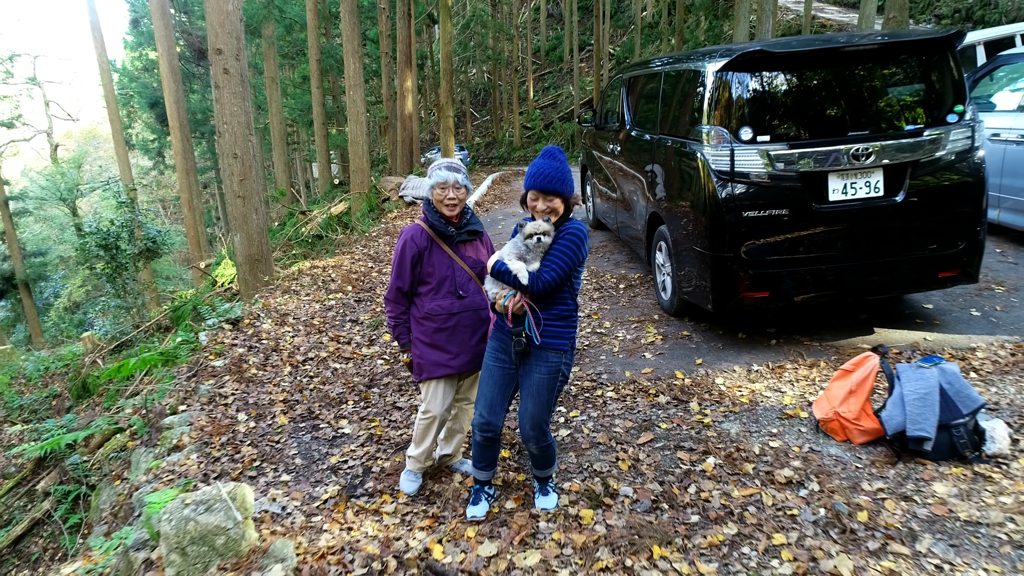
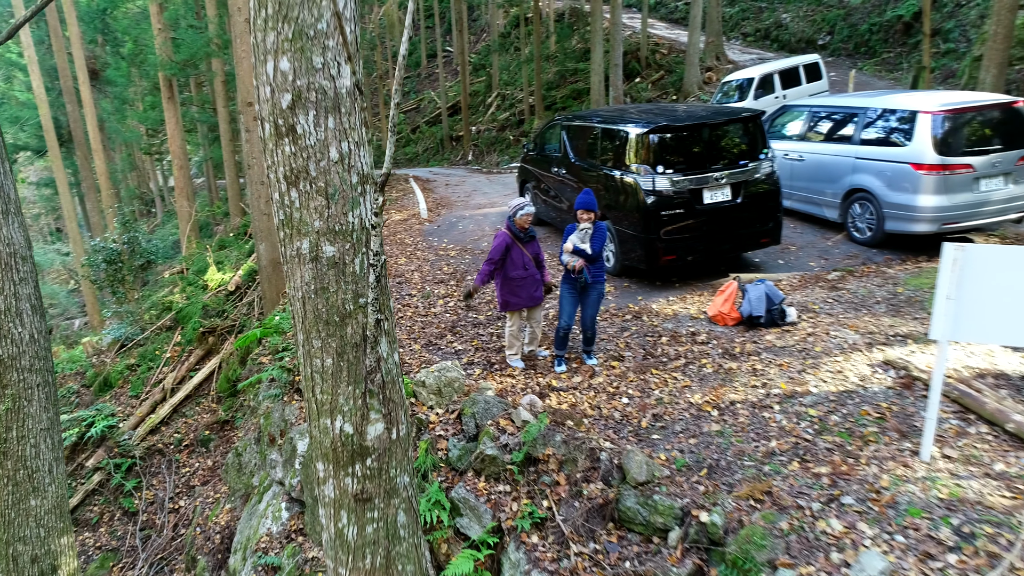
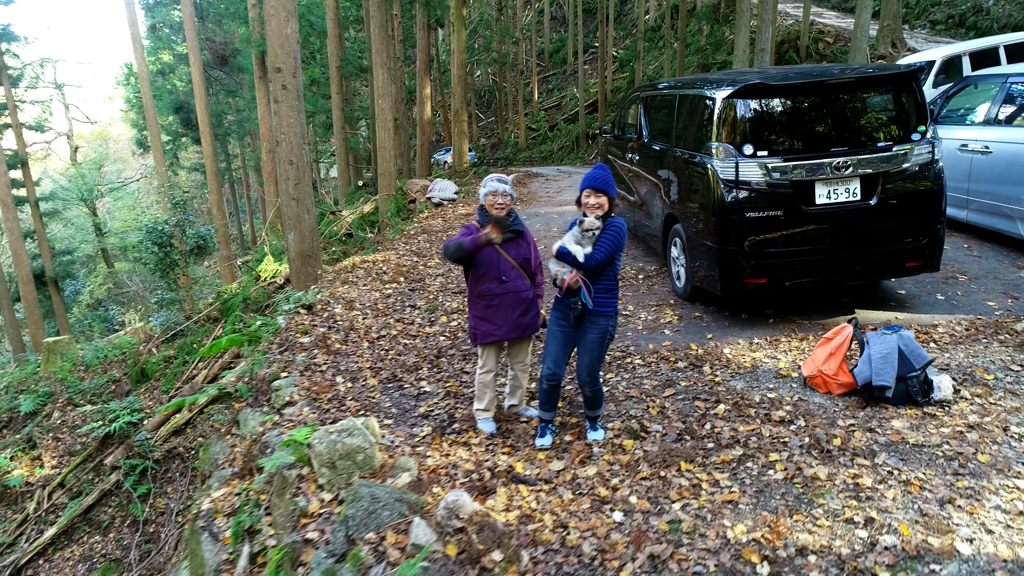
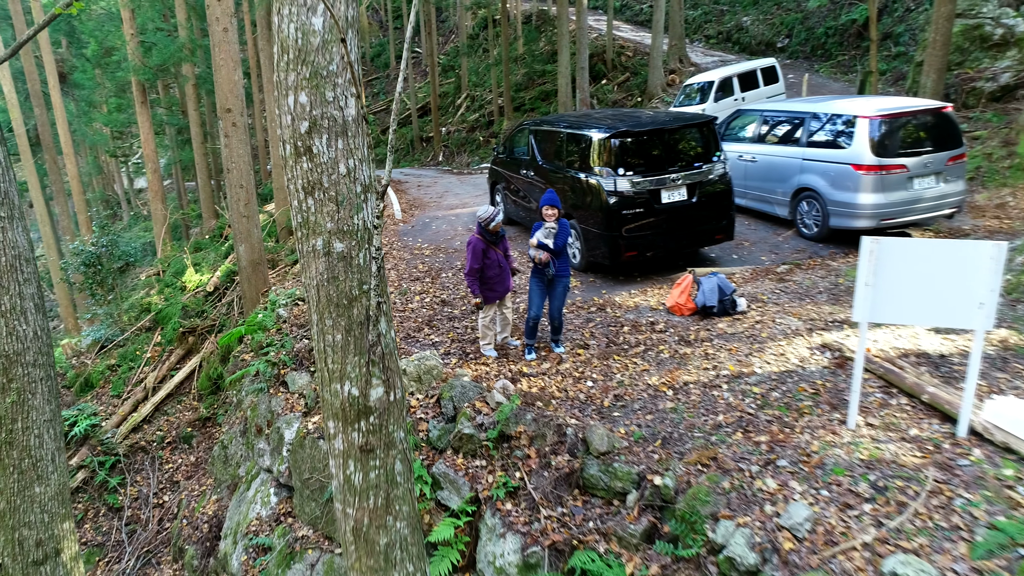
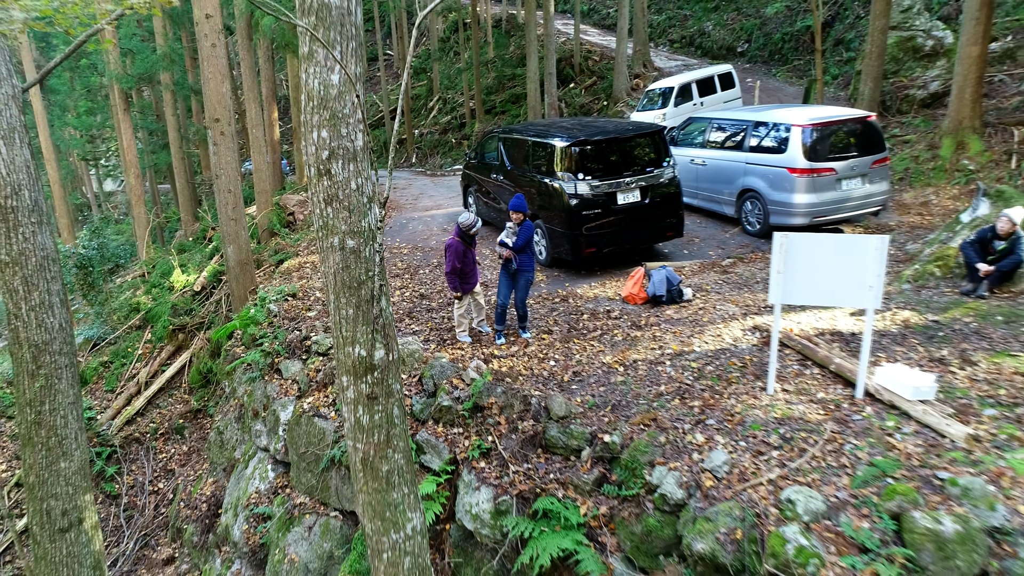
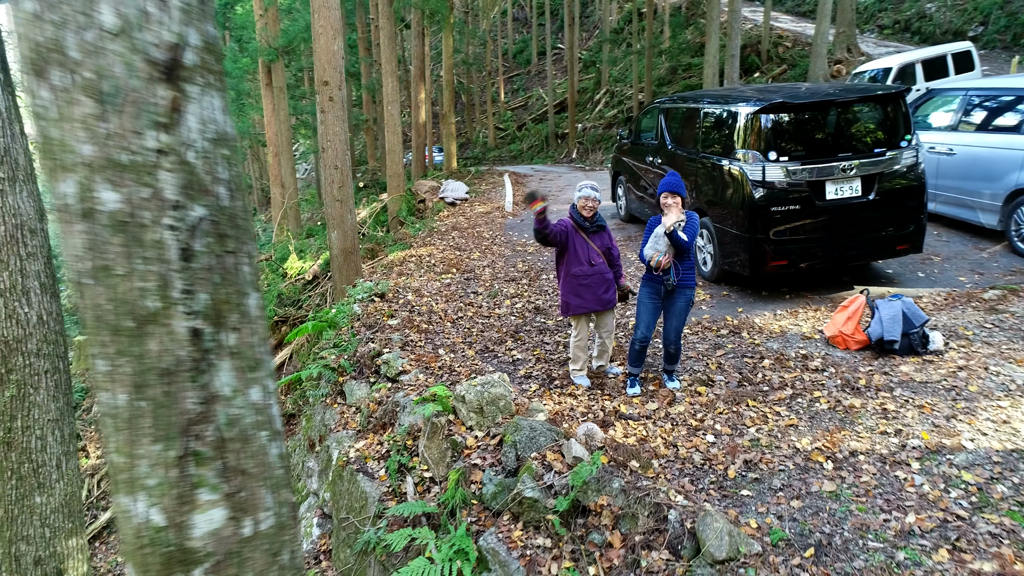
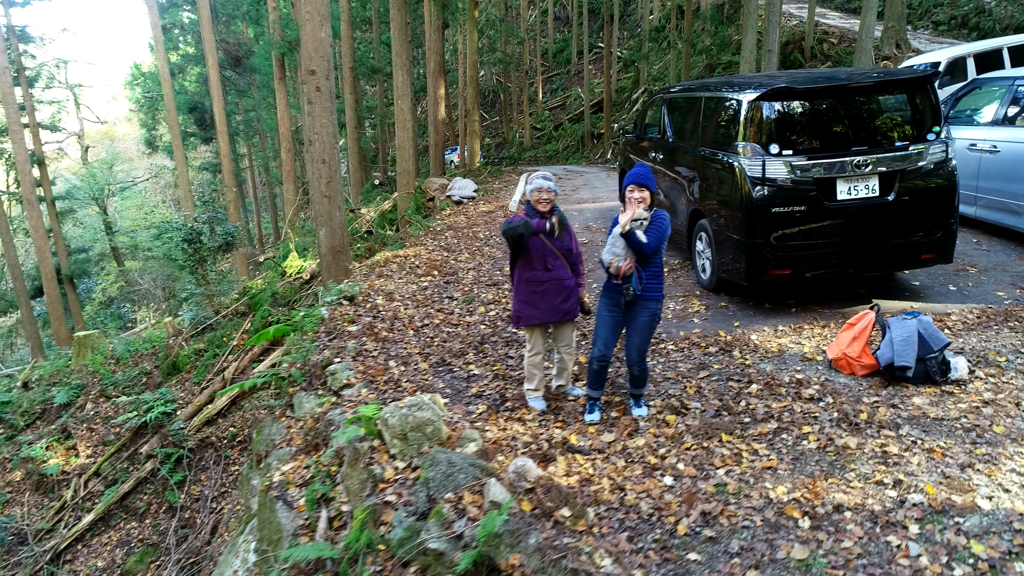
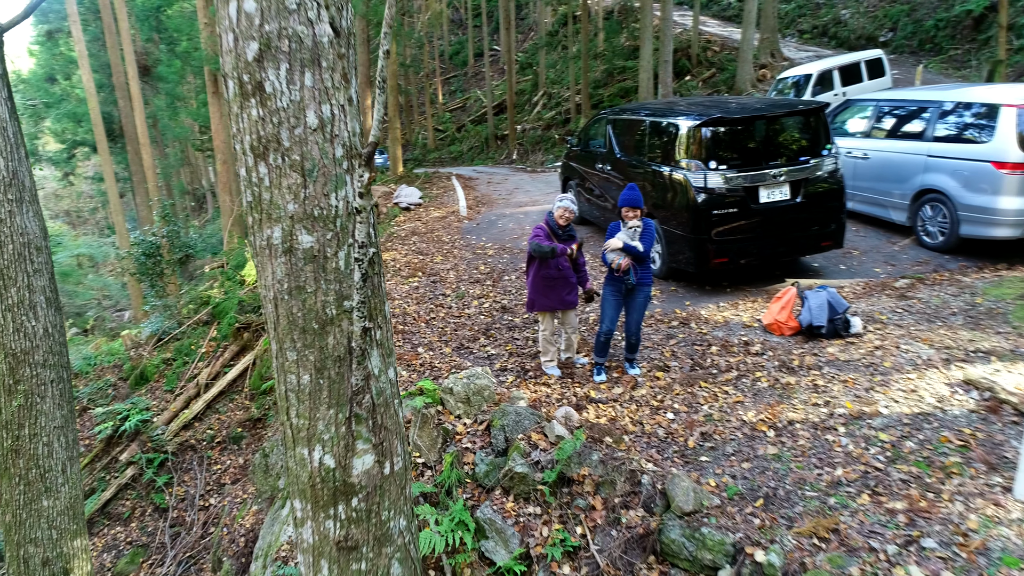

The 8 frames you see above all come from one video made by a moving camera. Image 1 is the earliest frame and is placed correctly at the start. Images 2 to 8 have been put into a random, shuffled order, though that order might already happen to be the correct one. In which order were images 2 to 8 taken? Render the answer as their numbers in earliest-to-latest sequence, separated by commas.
3, 7, 6, 8, 2, 4, 5
